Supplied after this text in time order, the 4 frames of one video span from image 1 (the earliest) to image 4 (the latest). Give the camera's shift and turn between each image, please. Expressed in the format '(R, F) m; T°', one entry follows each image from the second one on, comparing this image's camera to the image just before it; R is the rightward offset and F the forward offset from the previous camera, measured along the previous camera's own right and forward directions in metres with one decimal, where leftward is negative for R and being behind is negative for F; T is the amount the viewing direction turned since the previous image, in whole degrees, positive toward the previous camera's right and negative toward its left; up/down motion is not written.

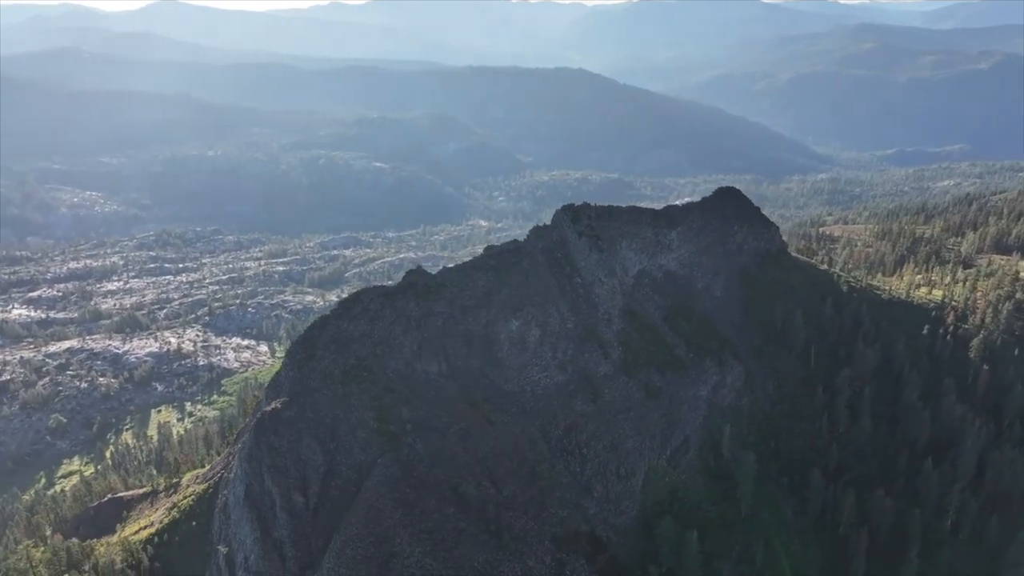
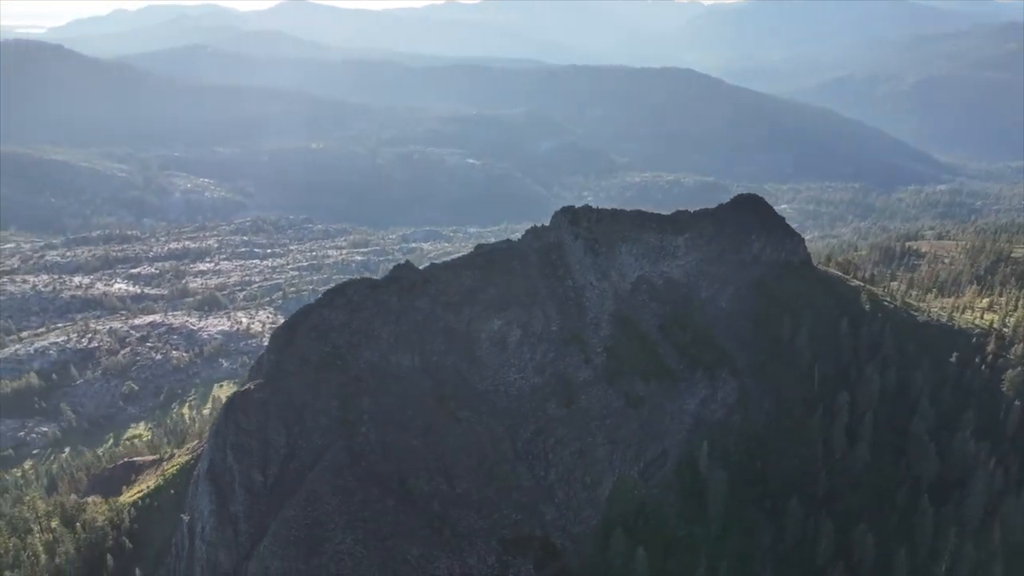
(+11.7, +1.0) m; -8°
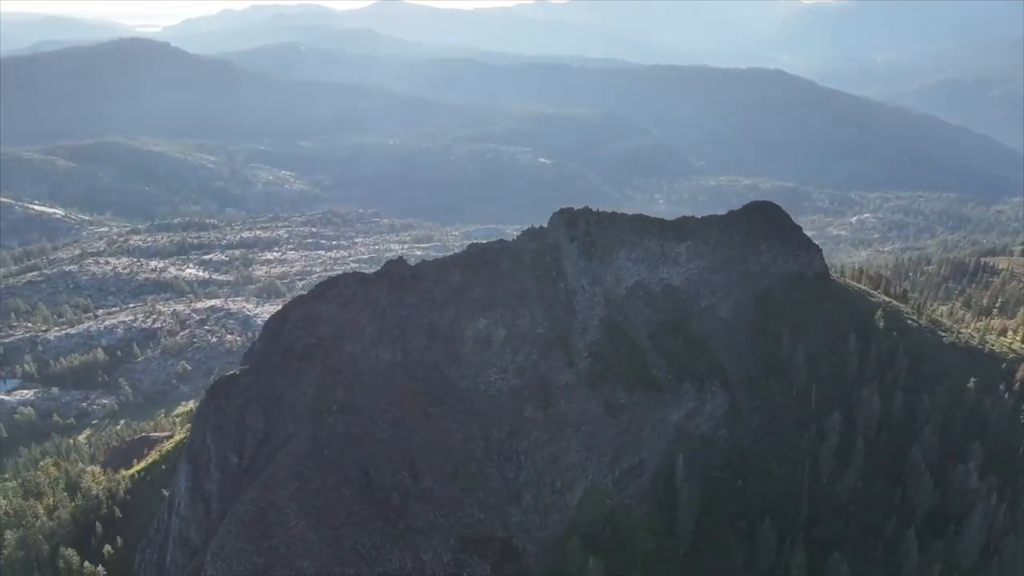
(+9.3, +0.6) m; -6°
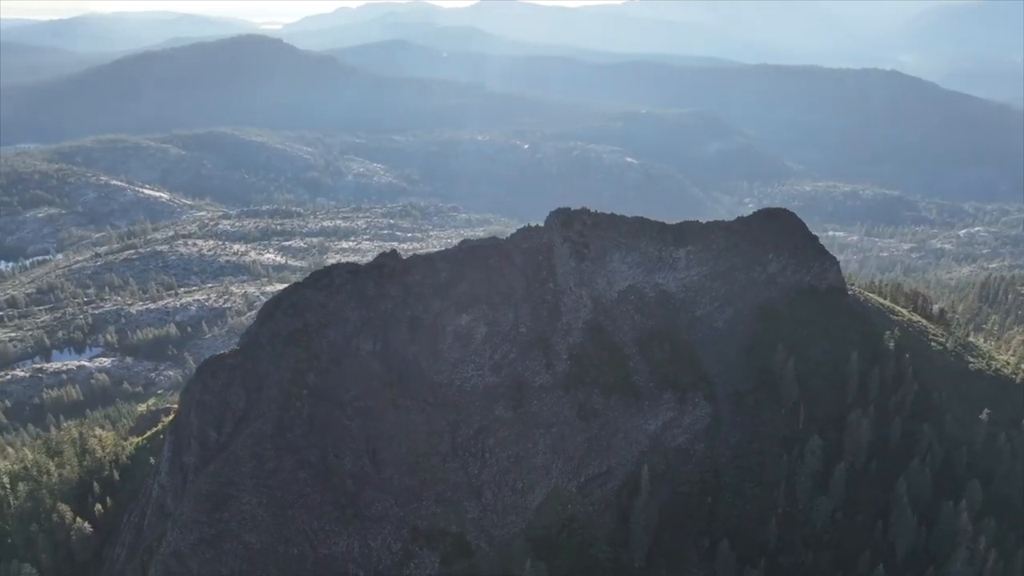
(+11.2, +0.9) m; -8°
